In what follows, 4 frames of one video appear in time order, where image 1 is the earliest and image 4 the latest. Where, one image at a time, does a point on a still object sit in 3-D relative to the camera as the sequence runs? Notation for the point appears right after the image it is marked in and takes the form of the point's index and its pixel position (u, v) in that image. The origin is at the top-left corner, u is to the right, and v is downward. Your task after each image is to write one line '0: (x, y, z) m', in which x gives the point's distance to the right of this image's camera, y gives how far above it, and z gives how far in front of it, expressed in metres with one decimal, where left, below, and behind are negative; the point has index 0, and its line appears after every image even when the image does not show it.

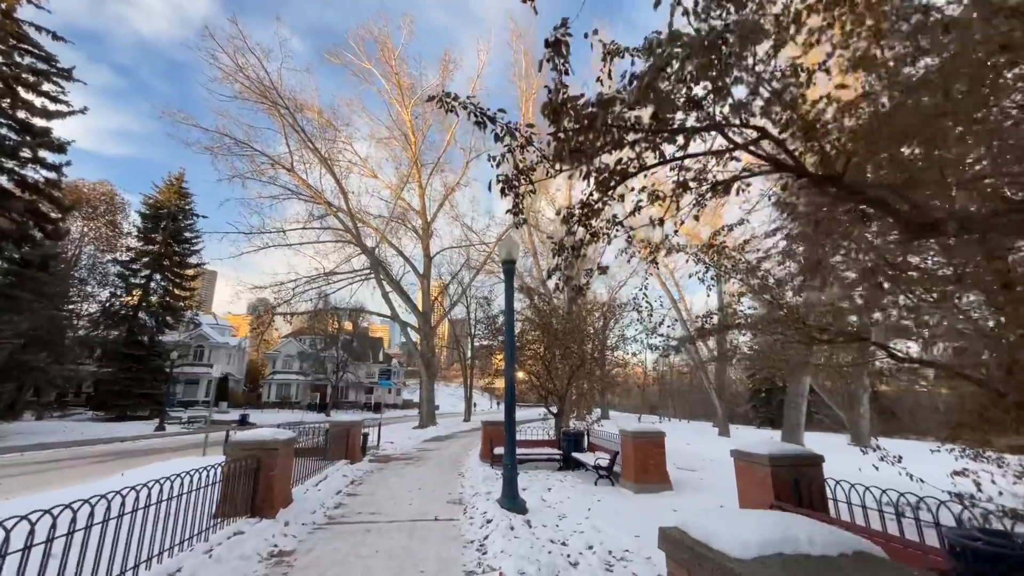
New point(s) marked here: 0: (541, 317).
0: (+1.1, -1.1, +16.2) m
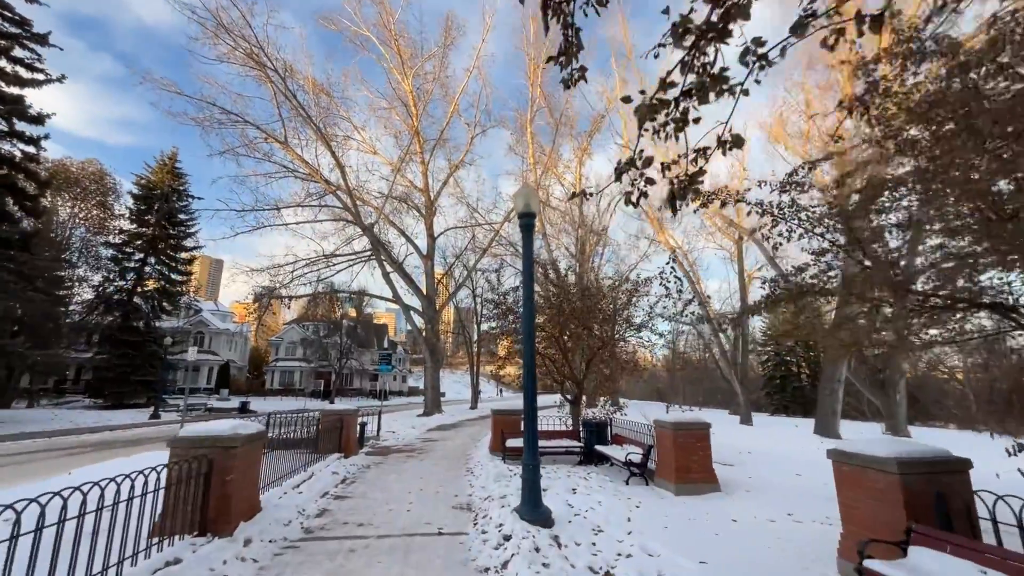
0: (+1.5, -0.2, +14.7) m
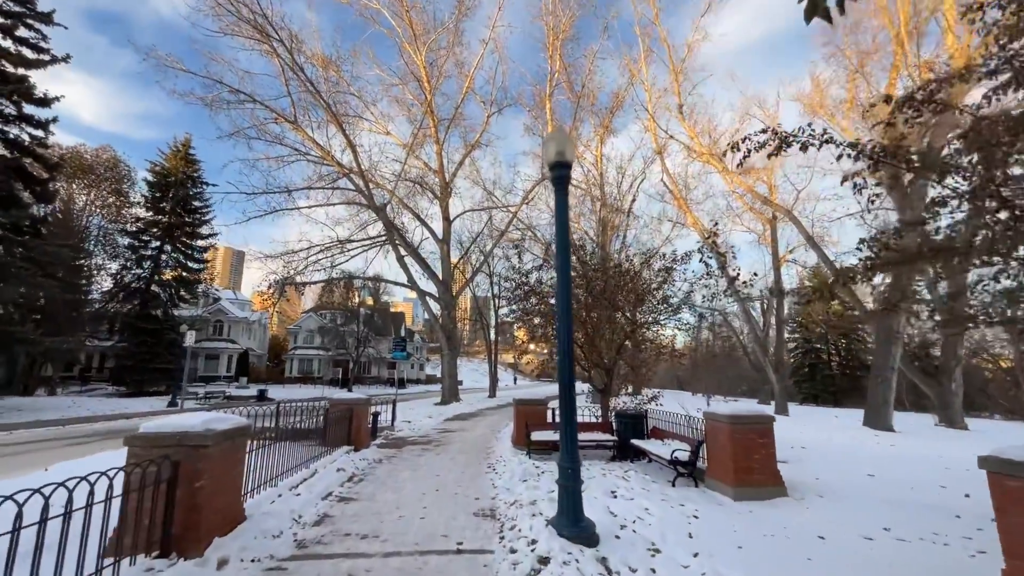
0: (+2.1, +0.4, +13.5) m
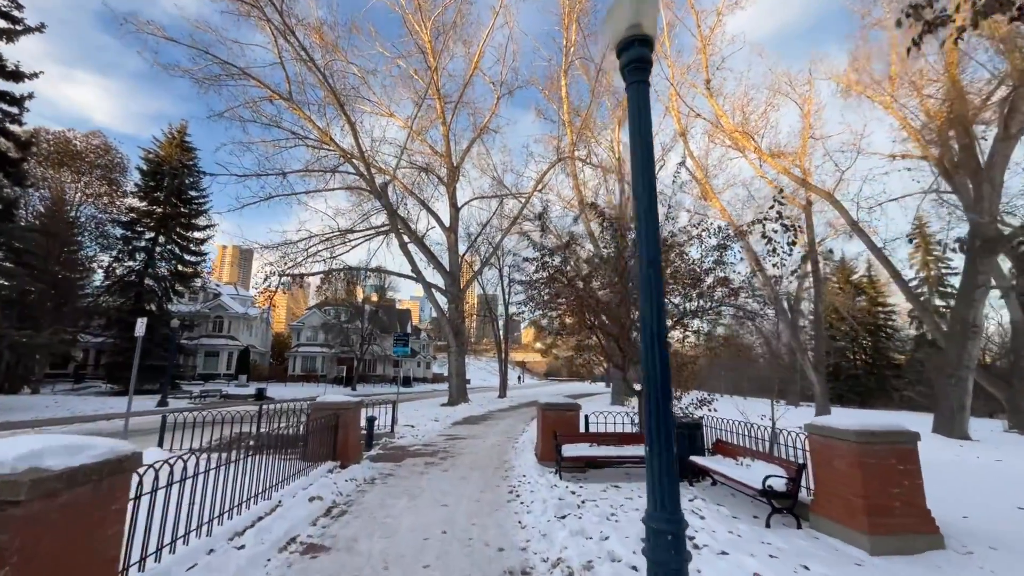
0: (+2.7, +0.8, +11.5) m
